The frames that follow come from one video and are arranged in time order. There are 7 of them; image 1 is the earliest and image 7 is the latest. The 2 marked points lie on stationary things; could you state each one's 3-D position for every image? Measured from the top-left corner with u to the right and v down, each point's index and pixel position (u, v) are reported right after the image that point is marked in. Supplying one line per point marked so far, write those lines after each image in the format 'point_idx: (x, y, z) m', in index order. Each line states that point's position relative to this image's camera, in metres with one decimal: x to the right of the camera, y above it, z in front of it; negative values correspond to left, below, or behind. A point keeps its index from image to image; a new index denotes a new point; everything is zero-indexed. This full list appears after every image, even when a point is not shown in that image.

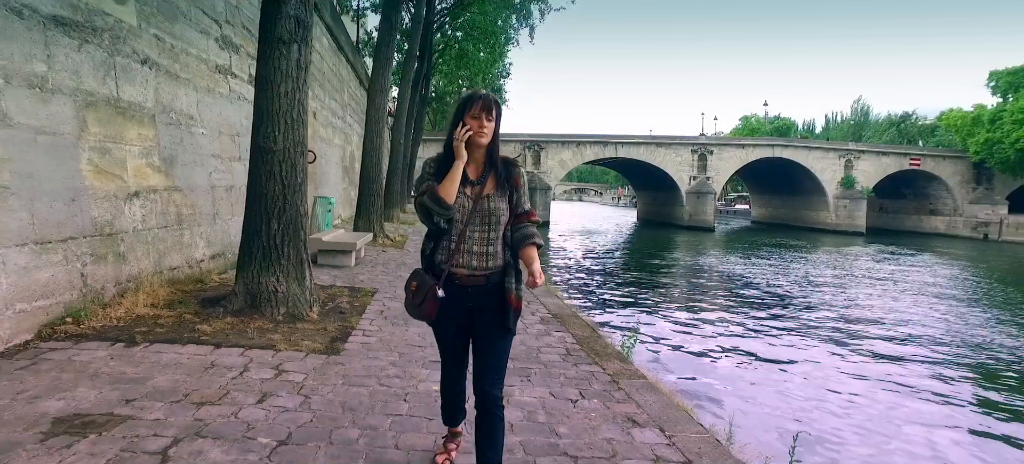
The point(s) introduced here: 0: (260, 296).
0: (-2.3, -0.6, +5.5) m
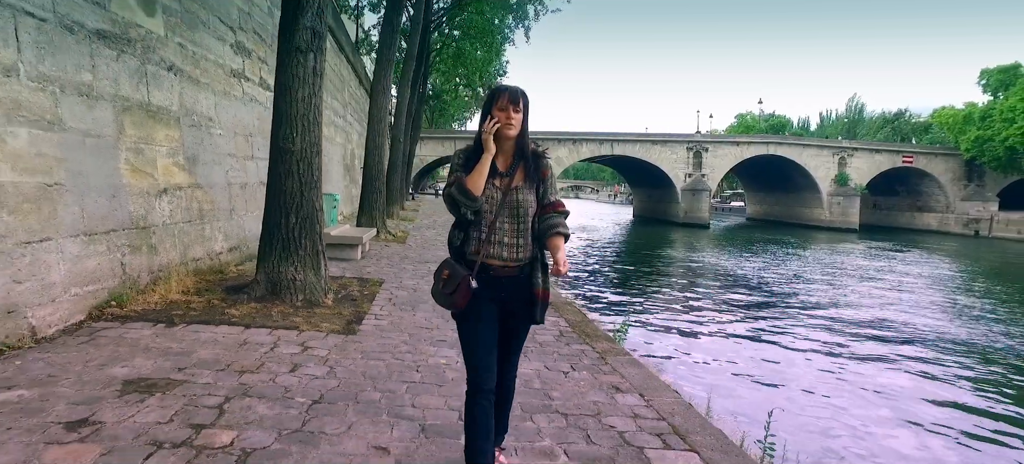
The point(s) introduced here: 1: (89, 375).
0: (-2.3, -0.5, +6.0) m
1: (-2.5, -0.9, +3.6) m
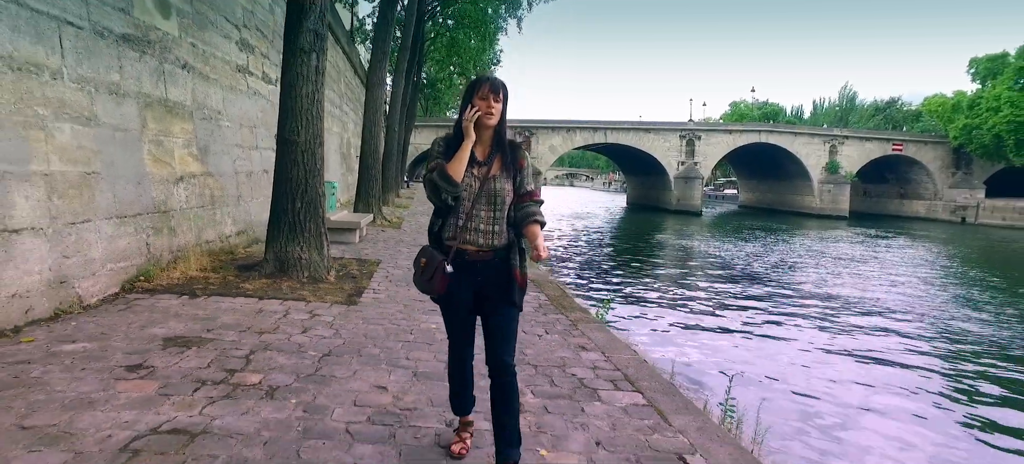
0: (-2.5, -0.3, +6.7) m
1: (-2.7, -0.7, +4.2) m
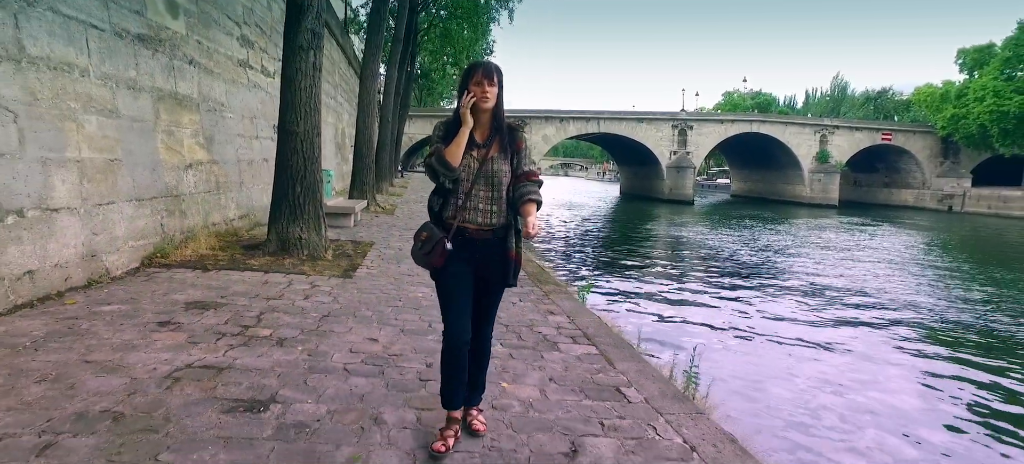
0: (-2.7, -0.1, +7.3) m
1: (-2.9, -0.5, +4.9) m
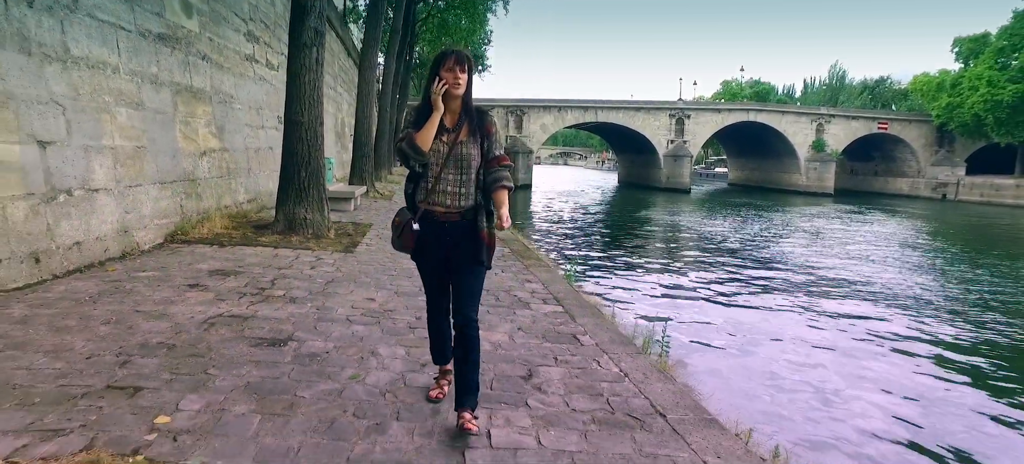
0: (-2.9, +0.1, +8.0) m
1: (-3.1, -0.3, +5.6) m
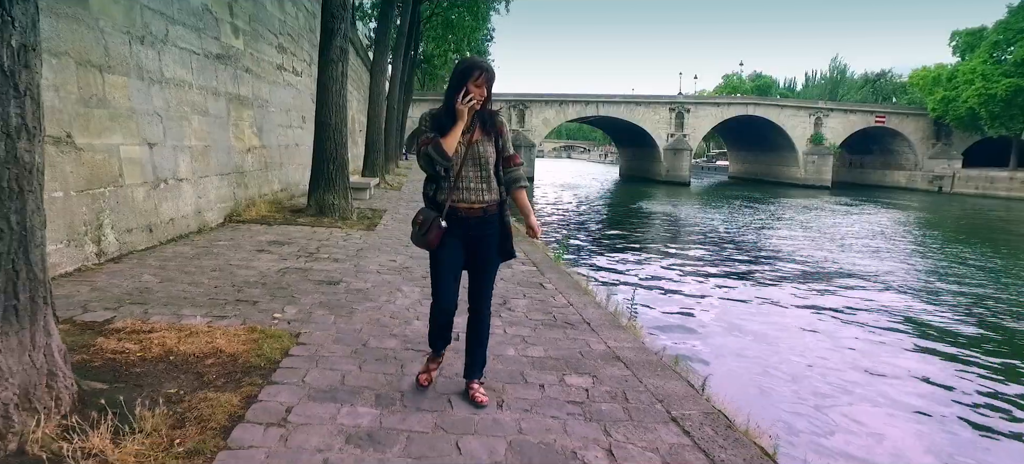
0: (-3.1, +0.4, +9.7) m
1: (-3.2, -0.1, +7.3) m
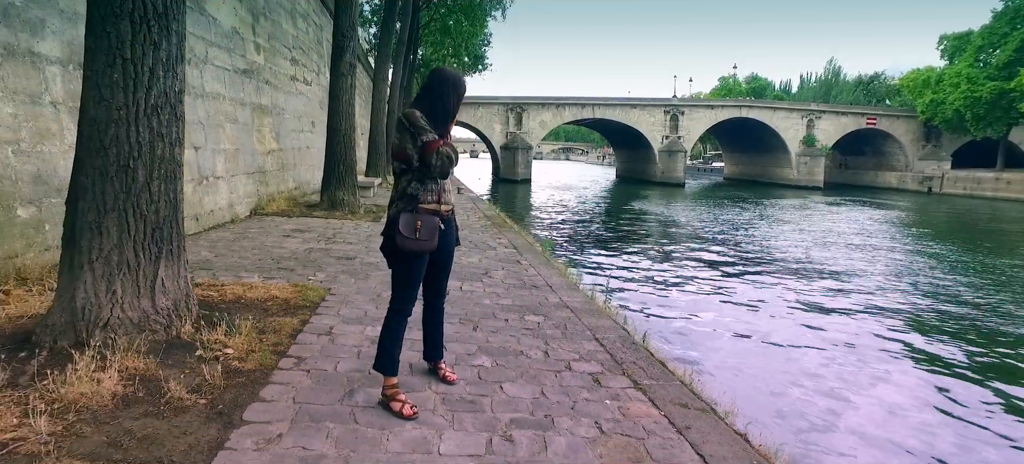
0: (-3.3, +0.5, +11.1) m
1: (-3.5, +0.1, +8.7) m
